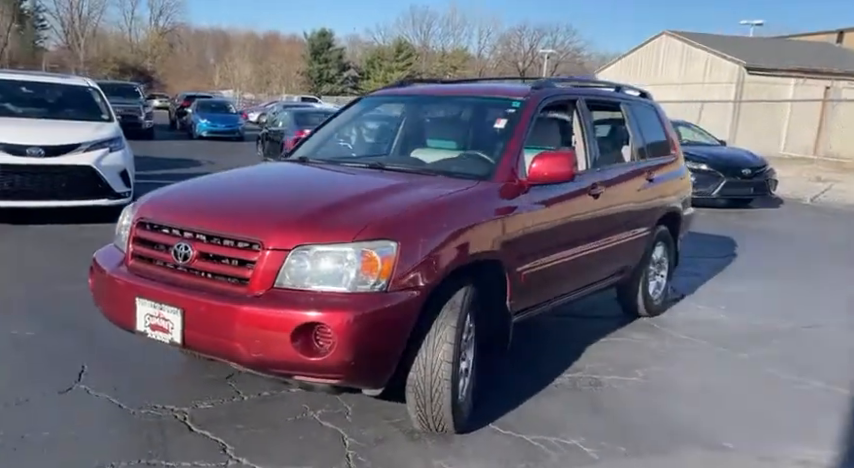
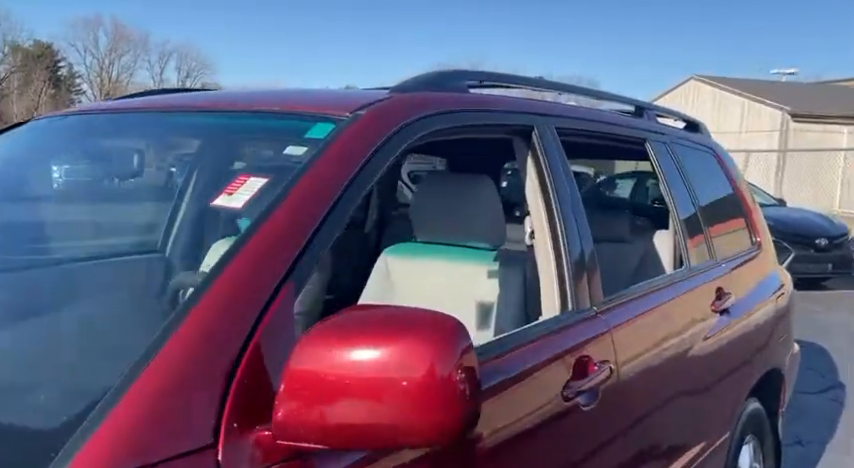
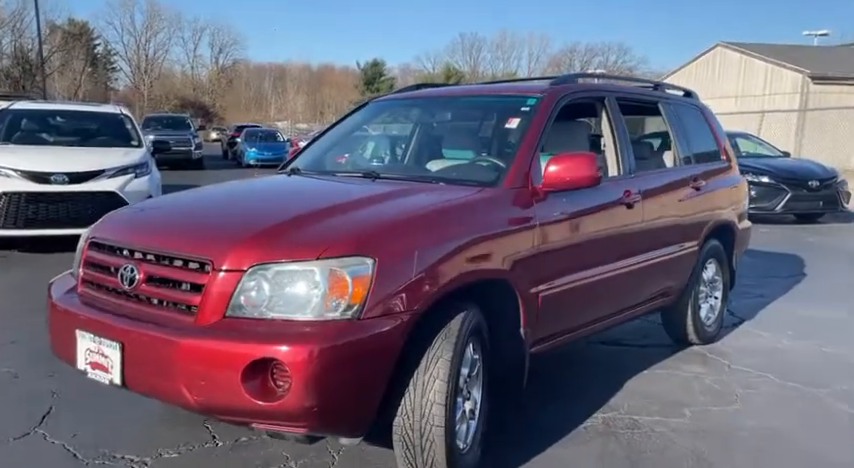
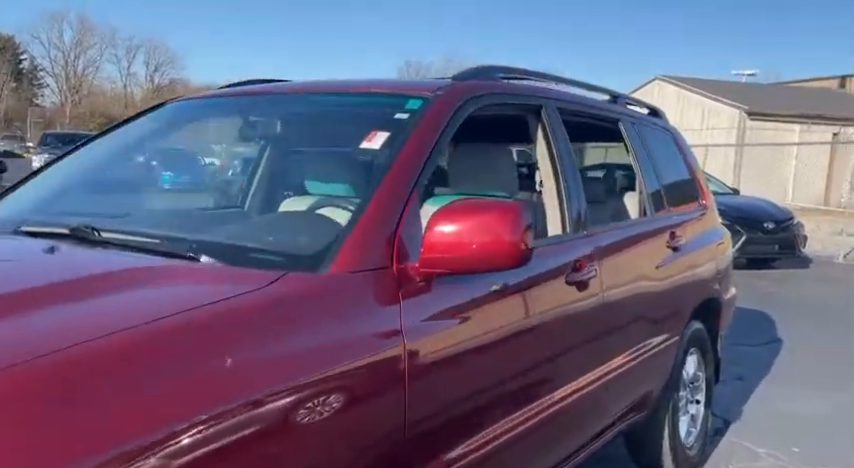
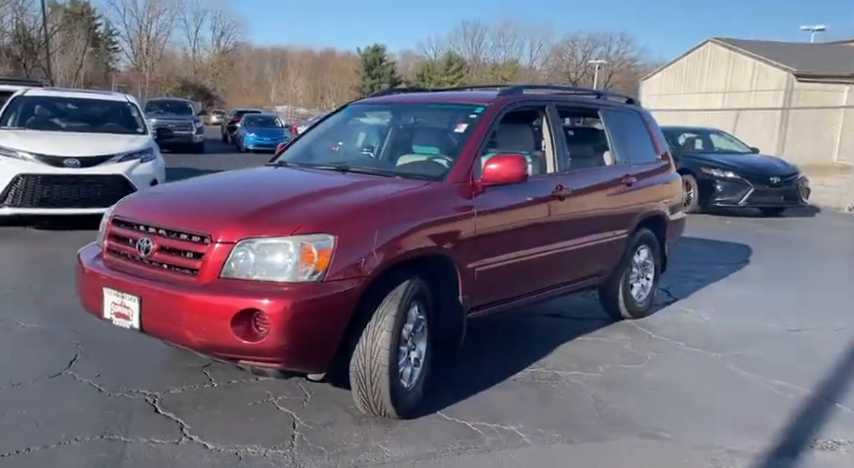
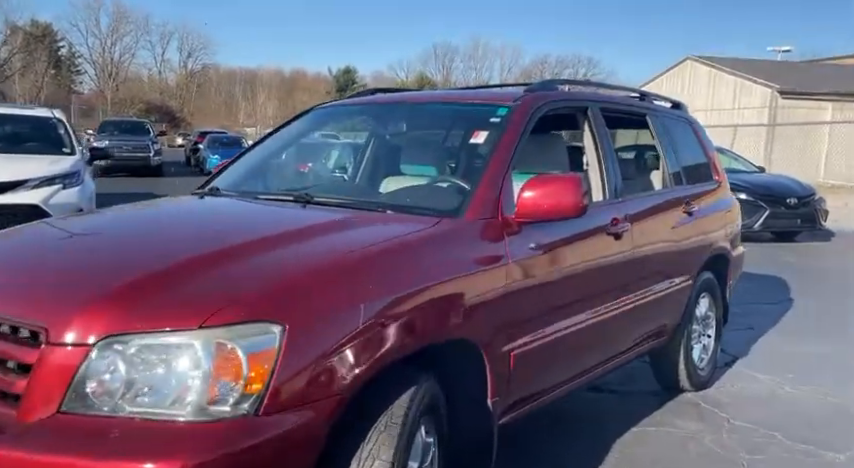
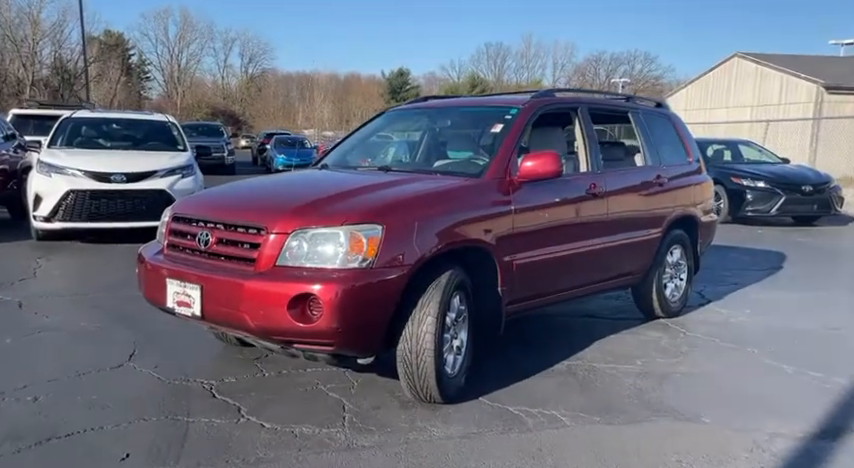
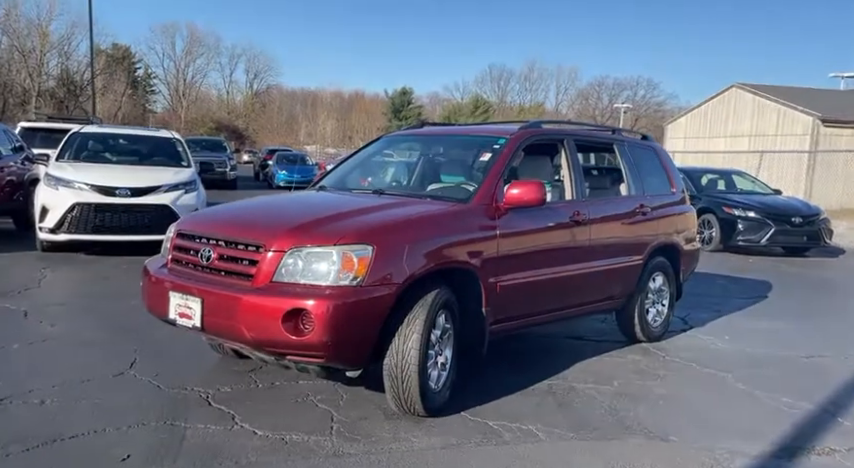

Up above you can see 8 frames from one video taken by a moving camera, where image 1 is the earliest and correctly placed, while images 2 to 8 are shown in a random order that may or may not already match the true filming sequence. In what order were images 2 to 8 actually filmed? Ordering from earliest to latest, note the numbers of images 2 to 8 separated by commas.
5, 8, 7, 3, 6, 4, 2
